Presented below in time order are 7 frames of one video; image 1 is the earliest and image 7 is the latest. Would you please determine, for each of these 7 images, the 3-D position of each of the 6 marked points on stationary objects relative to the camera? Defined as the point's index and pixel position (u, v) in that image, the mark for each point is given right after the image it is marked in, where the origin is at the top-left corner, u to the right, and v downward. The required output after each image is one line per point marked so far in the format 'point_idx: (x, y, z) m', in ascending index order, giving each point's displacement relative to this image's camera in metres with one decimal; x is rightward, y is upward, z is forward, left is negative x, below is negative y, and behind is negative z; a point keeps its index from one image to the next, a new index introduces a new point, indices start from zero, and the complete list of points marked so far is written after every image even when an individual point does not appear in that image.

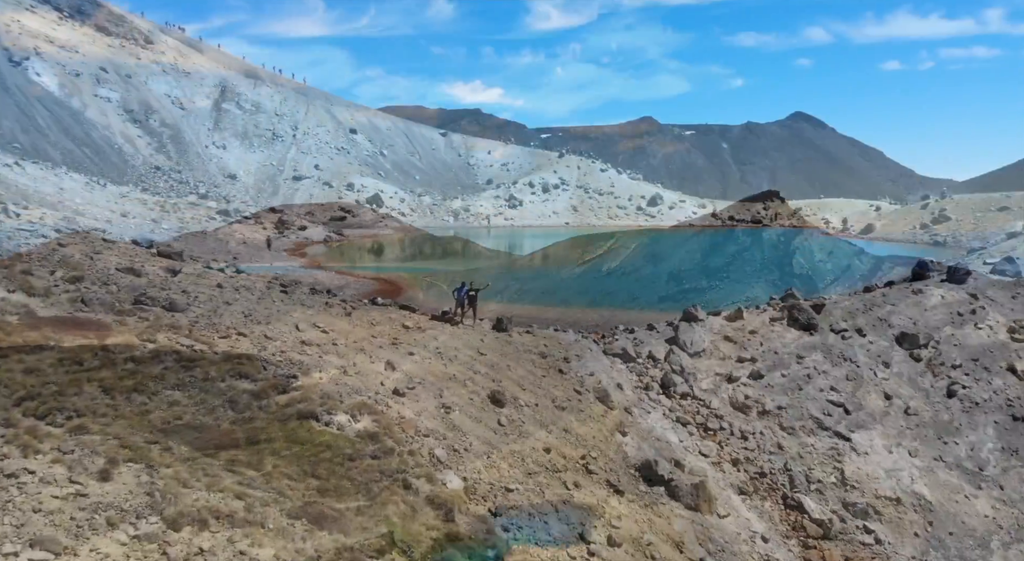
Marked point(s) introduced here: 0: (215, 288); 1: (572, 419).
0: (-8.4, -0.2, +17.9) m
1: (+1.6, -3.7, +16.8) m
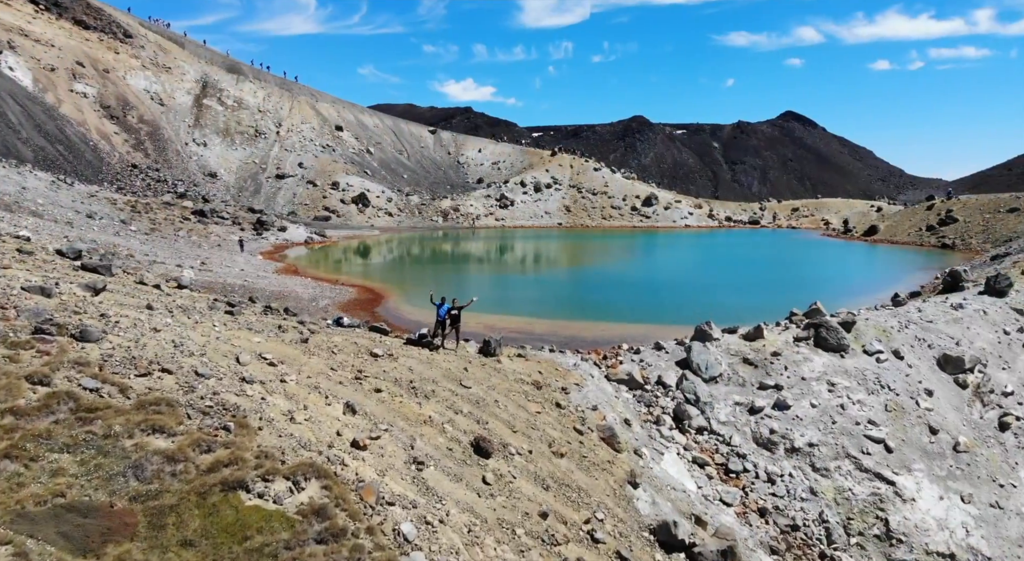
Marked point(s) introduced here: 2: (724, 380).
0: (-8.7, -0.7, +14.9) m
1: (+1.3, -4.1, +13.9) m
2: (+6.4, -3.0, +19.1) m
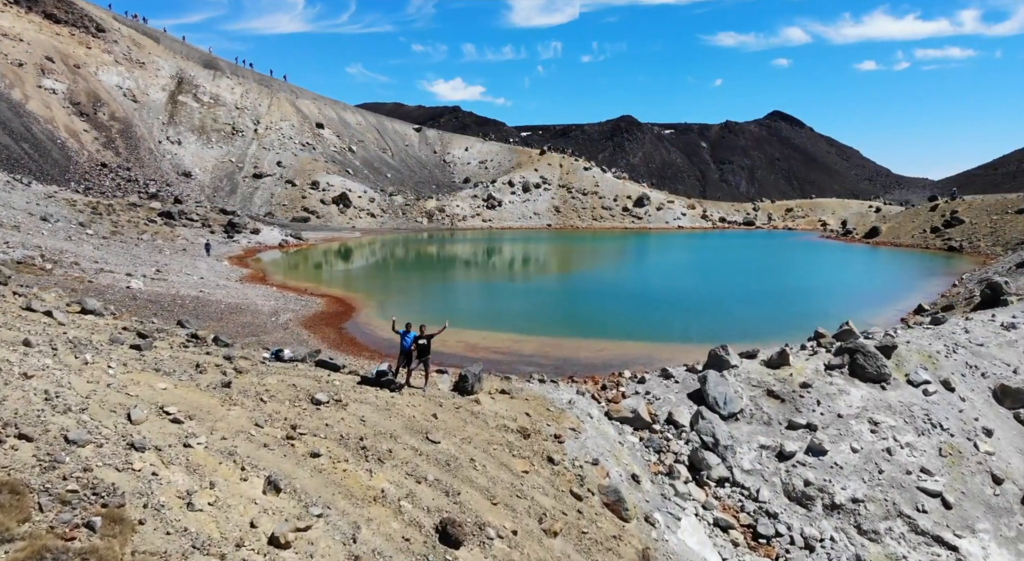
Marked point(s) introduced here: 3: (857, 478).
0: (-9.1, -1.2, +11.6) m
1: (+1.0, -4.7, +10.8) m
2: (+6.0, -3.5, +16.1) m
3: (+8.1, -4.6, +14.7) m
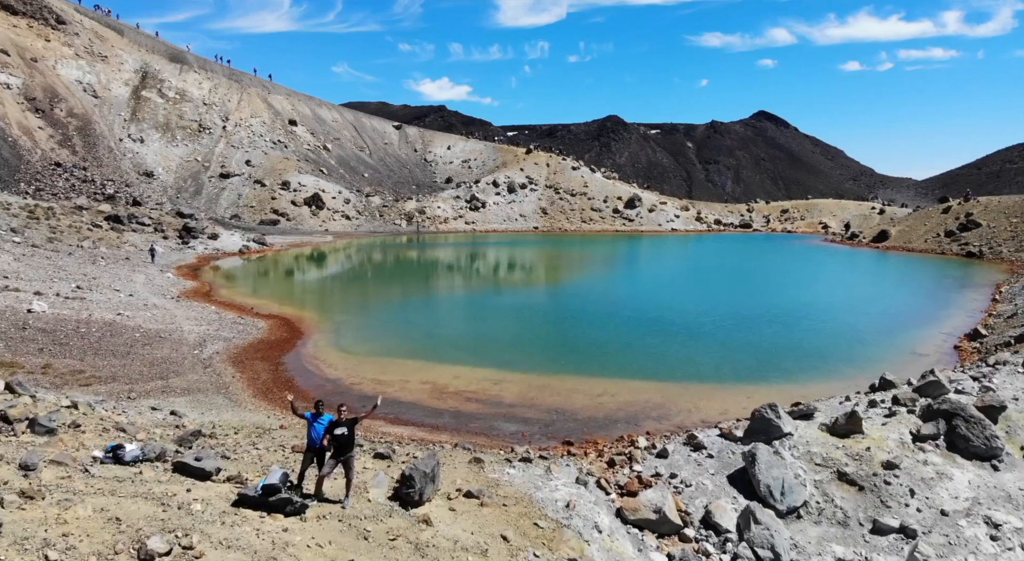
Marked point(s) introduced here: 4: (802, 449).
0: (-9.5, -2.1, +6.6) m
1: (+0.6, -5.4, +6.0) m
2: (+5.5, -4.3, +11.5) m
3: (+7.6, -5.4, +10.1) m
4: (+5.8, -3.3, +12.6) m
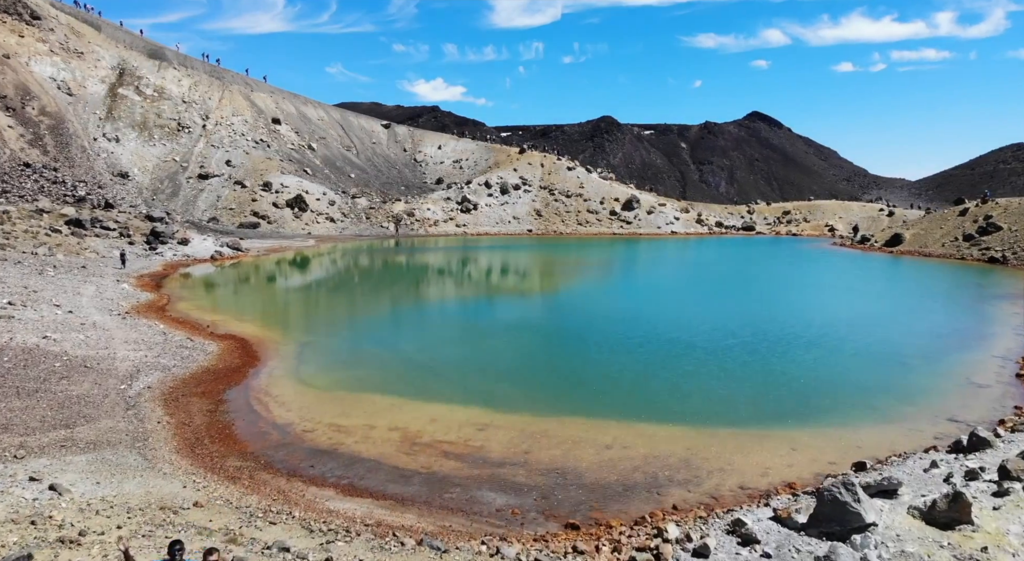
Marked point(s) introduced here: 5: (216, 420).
0: (-9.7, -2.6, +3.1) m
1: (+0.4, -6.0, +2.6) m
2: (+5.3, -4.8, +8.0) m
3: (+7.4, -5.9, +6.7) m
4: (+5.6, -3.9, +9.2) m
5: (-7.6, -3.6, +16.2) m
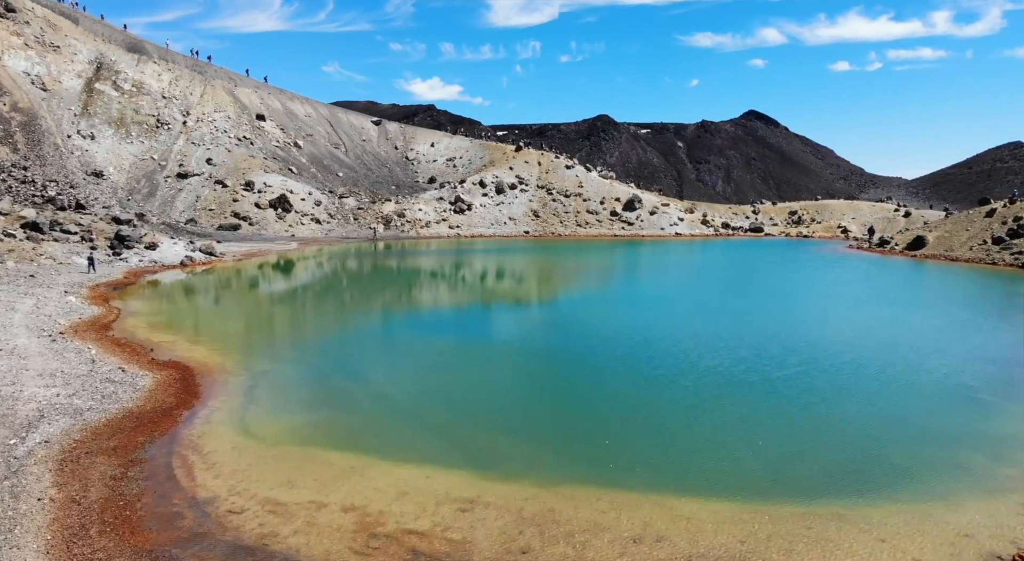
0: (-9.7, -3.3, -0.7) m
1: (+0.4, -6.6, -1.2) m
2: (+5.2, -5.4, +4.3) m
3: (+7.3, -6.5, +3.0) m
4: (+5.5, -4.5, +5.5) m
5: (-7.7, -4.2, +12.4) m
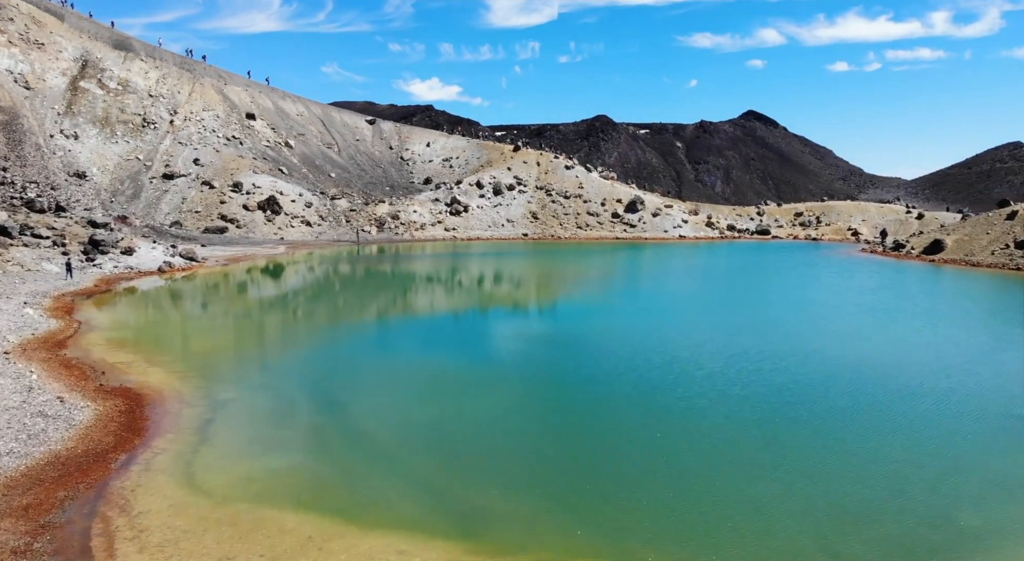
0: (-9.8, -3.7, -3.2) m
1: (+0.3, -7.0, -3.7) m
2: (+5.1, -5.9, +1.8) m
3: (+7.2, -6.9, +0.5) m
4: (+5.4, -4.9, +3.0) m
5: (-7.8, -4.6, +9.9) m
